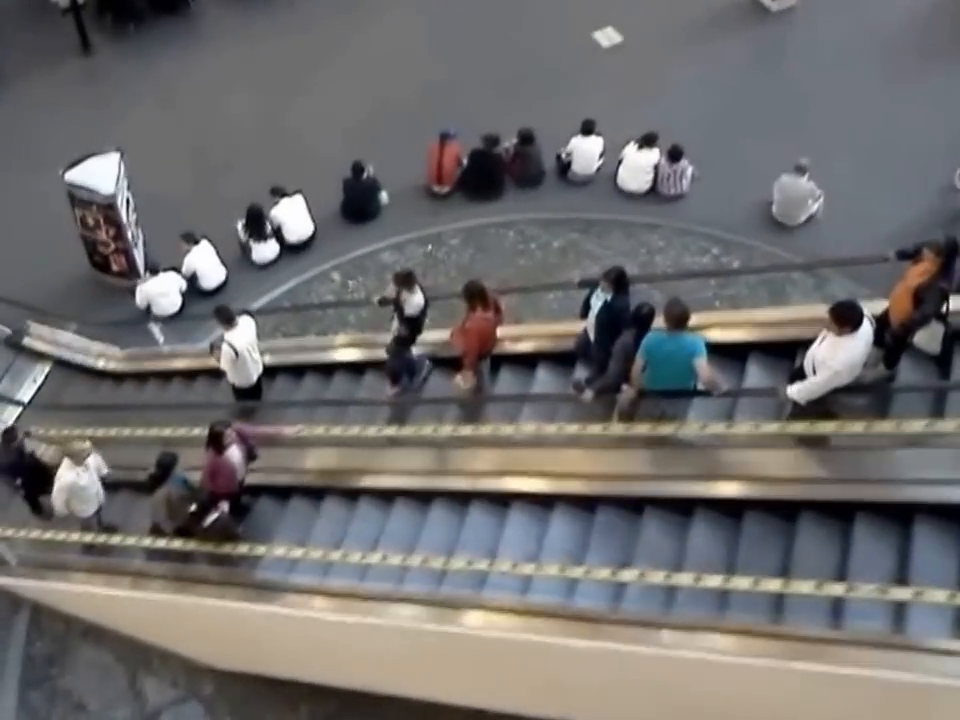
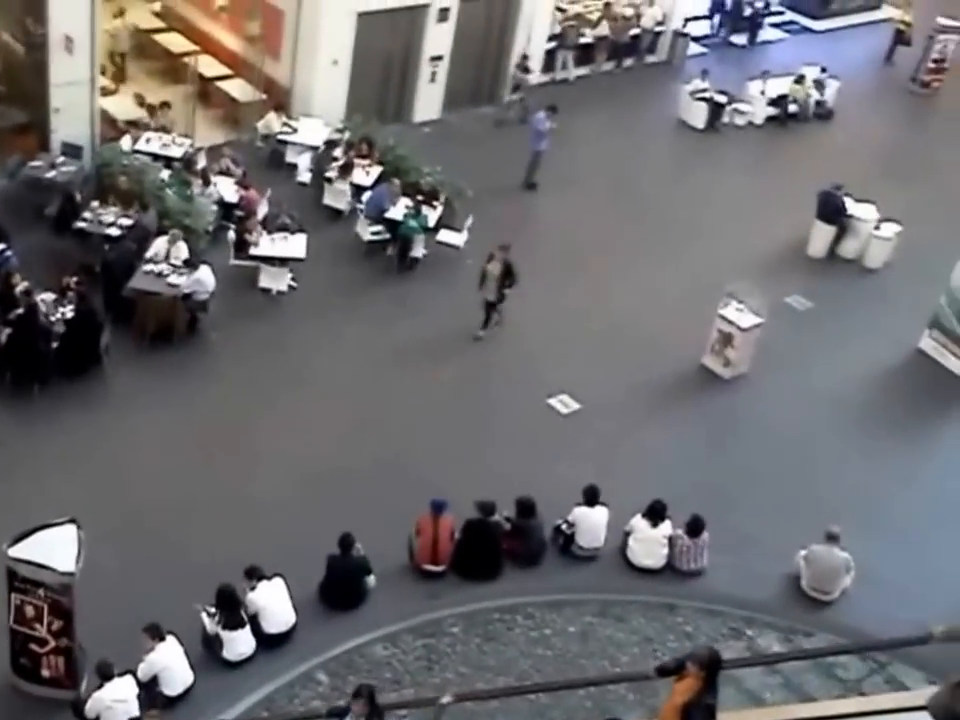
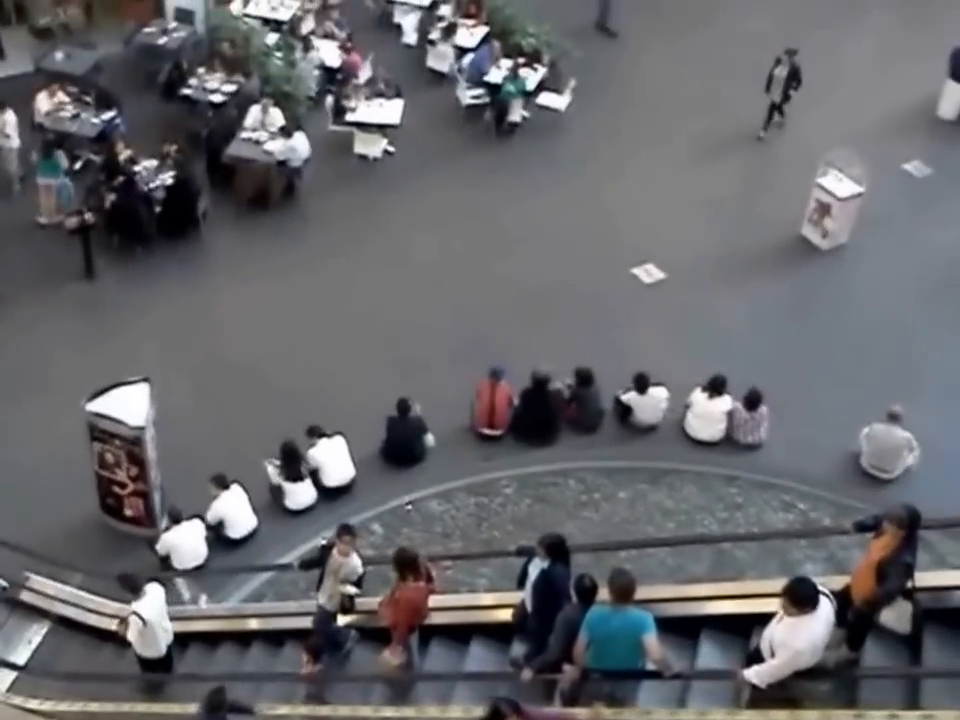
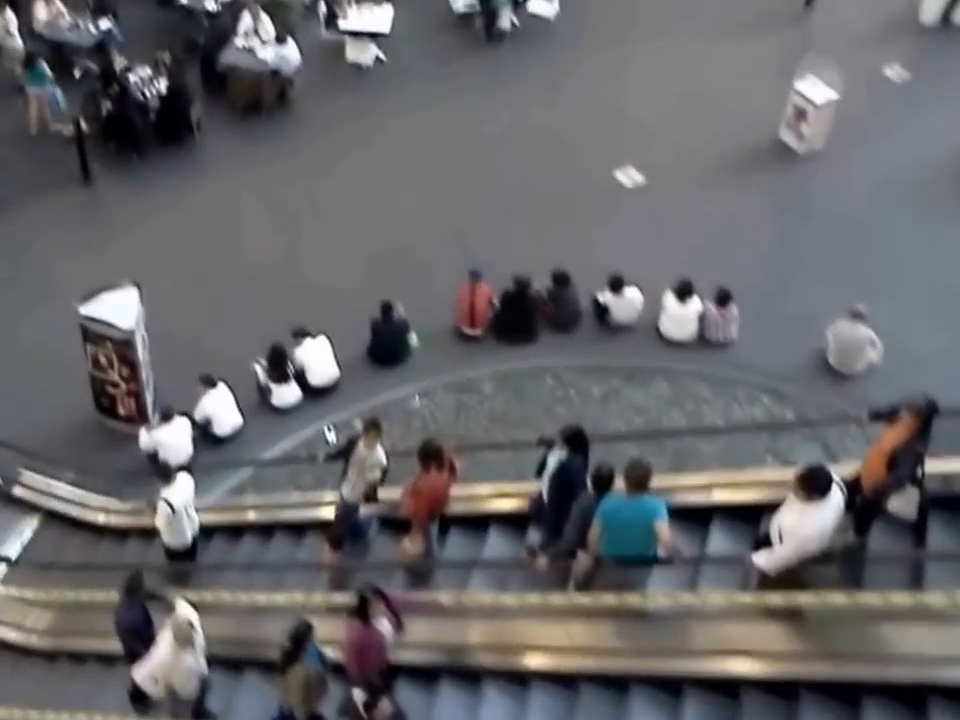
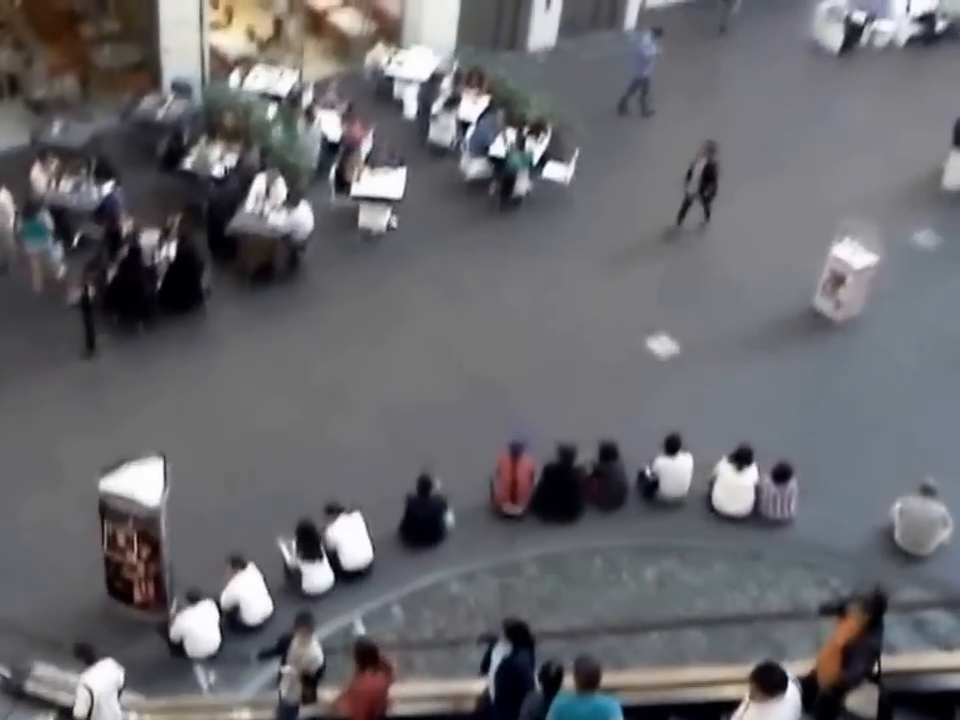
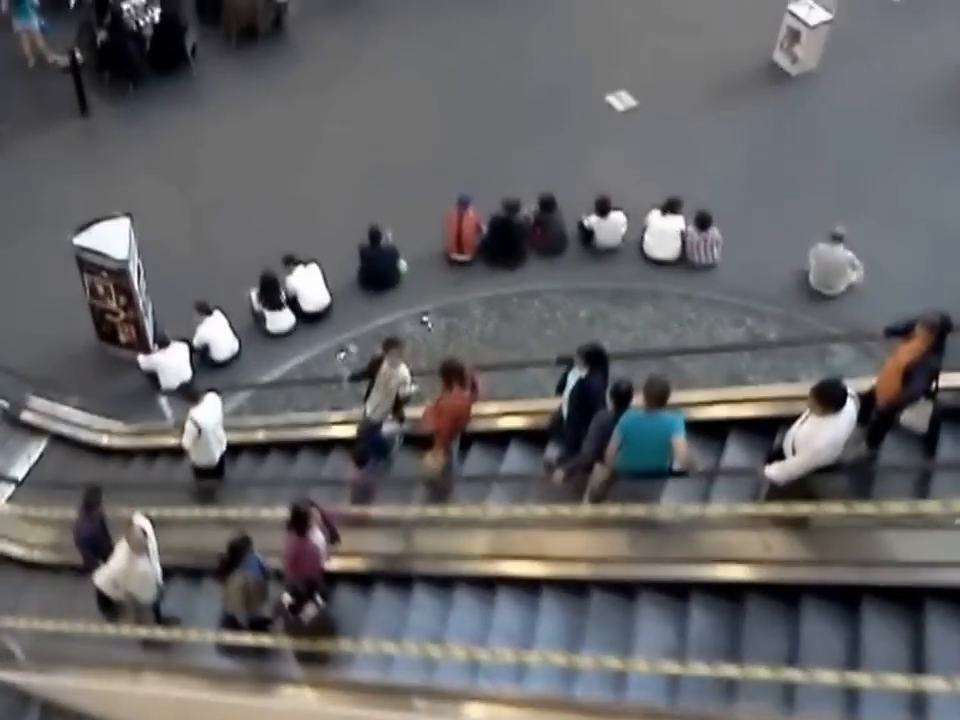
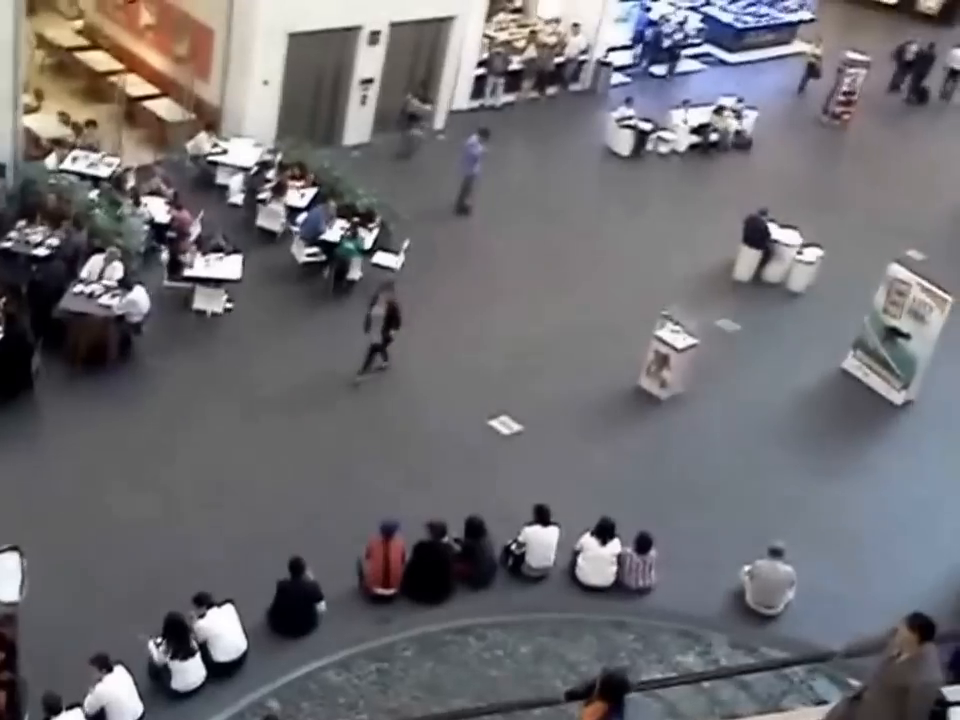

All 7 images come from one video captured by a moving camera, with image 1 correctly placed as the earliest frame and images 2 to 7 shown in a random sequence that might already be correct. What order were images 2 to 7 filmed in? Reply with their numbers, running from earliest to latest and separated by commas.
6, 4, 3, 5, 2, 7
